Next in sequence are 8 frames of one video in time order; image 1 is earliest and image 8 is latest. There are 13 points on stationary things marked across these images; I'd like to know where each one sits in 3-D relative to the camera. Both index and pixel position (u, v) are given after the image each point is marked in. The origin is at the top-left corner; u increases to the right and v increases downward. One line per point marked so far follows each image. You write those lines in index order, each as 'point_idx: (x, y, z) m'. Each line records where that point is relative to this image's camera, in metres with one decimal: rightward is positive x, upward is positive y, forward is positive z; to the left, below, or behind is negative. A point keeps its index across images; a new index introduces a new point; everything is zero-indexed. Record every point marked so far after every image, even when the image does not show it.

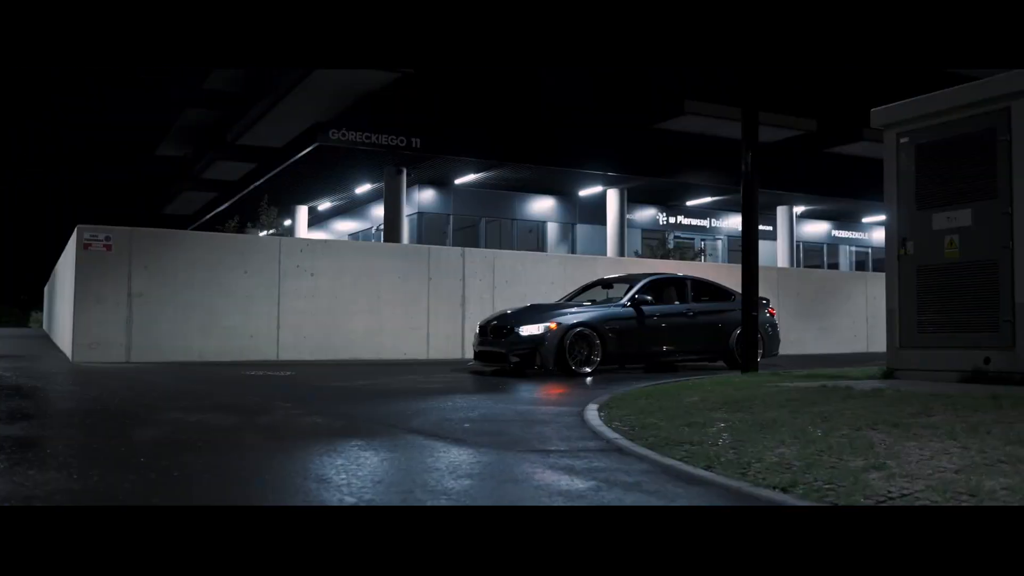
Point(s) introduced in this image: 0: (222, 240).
0: (-5.2, +0.9, +16.0) m
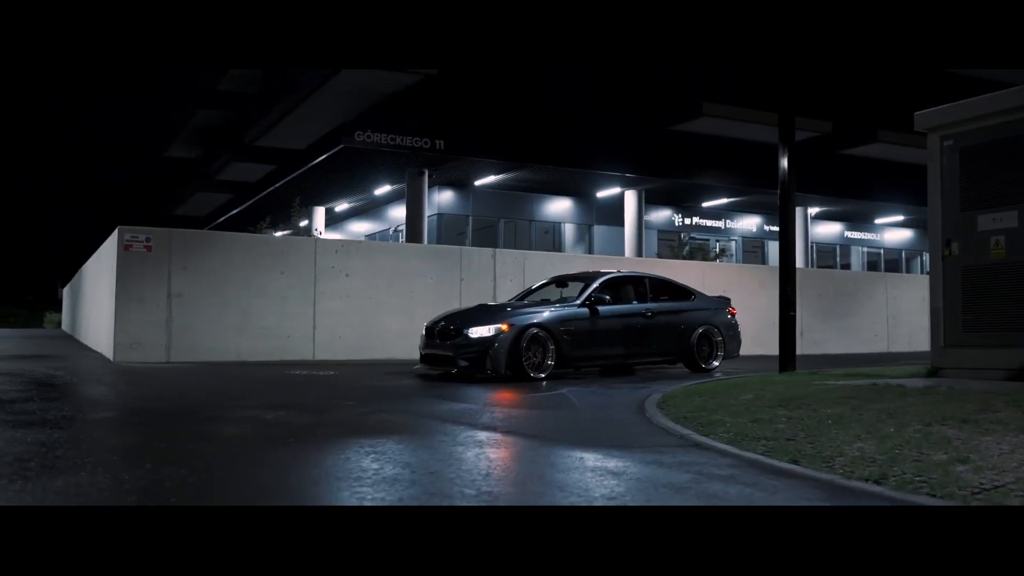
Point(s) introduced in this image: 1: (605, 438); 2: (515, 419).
0: (-4.6, +0.9, +16.2) m
1: (+0.8, -1.2, +7.3) m
2: (+0.2, -1.3, +8.7) m
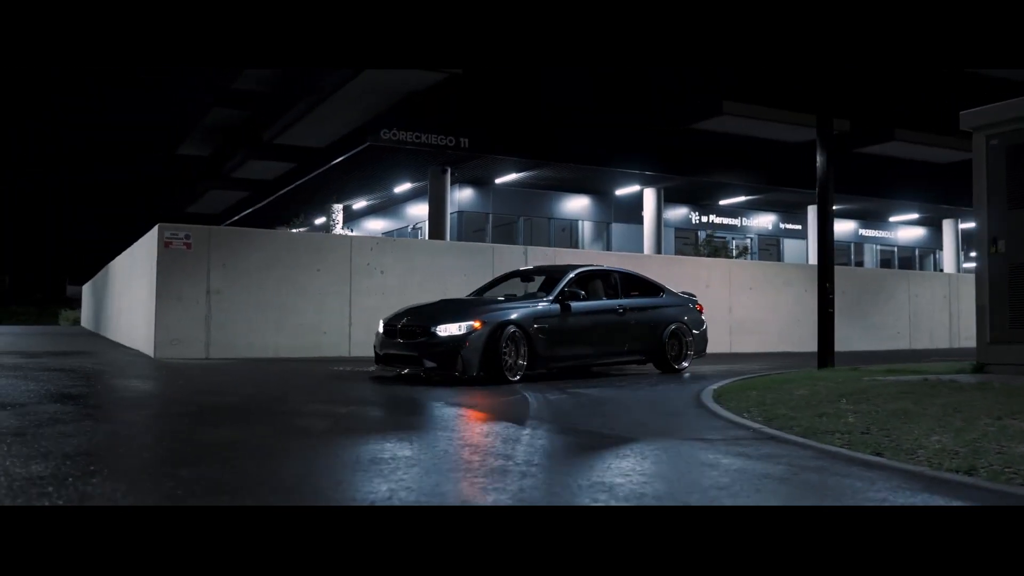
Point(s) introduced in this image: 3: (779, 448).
0: (-4.0, +0.9, +16.4) m
1: (+1.4, -1.2, +7.4) m
2: (+0.8, -1.2, +8.9) m
3: (+1.9, -1.2, +6.4) m
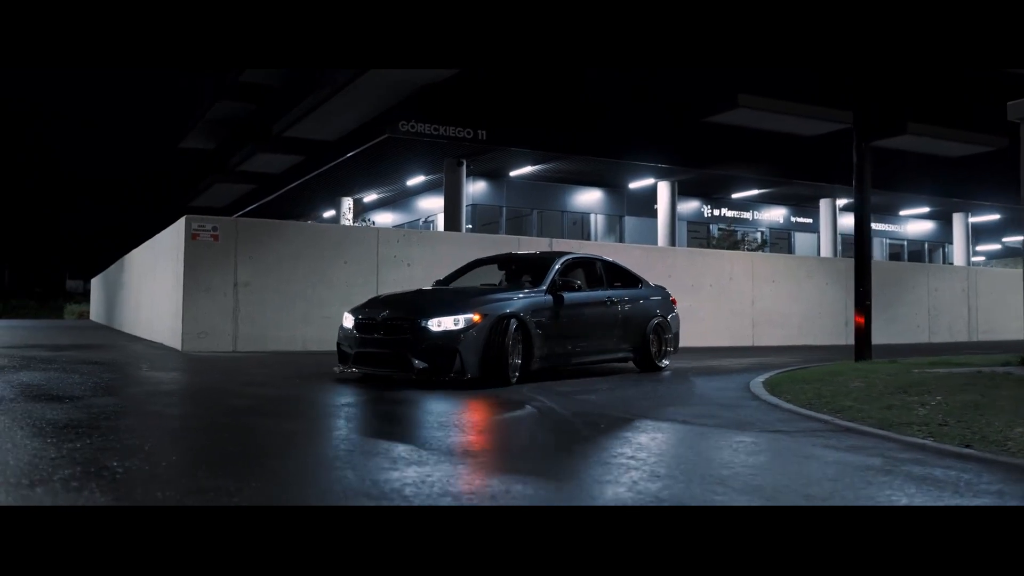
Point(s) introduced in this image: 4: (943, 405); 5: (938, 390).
0: (-3.4, +1.0, +16.3) m
1: (+2.0, -1.1, +7.3) m
2: (+1.3, -1.2, +8.8) m
3: (+2.5, -1.1, +6.4) m
4: (+3.7, -1.0, +7.7) m
5: (+4.1, -1.0, +8.6) m
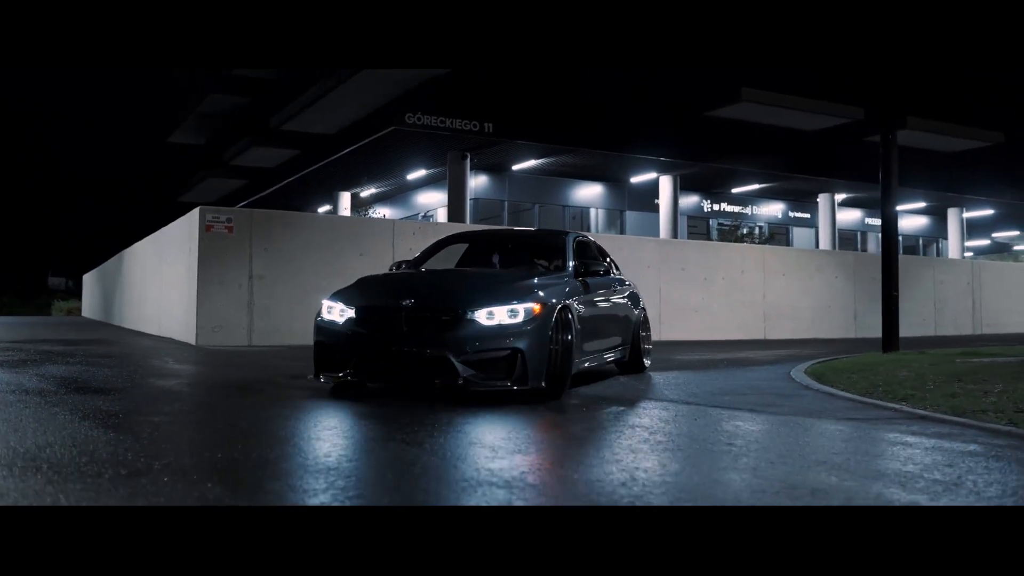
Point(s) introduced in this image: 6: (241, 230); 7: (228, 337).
0: (-3.1, +1.2, +16.0) m
1: (+2.5, -1.0, +7.2) m
2: (+1.8, -1.0, +8.6) m
3: (+3.0, -1.0, +6.2) m
4: (+4.2, -0.9, +7.6) m
5: (+4.6, -0.9, +8.5) m
6: (-4.6, +1.0, +15.2) m
7: (-4.8, -0.8, +15.1) m
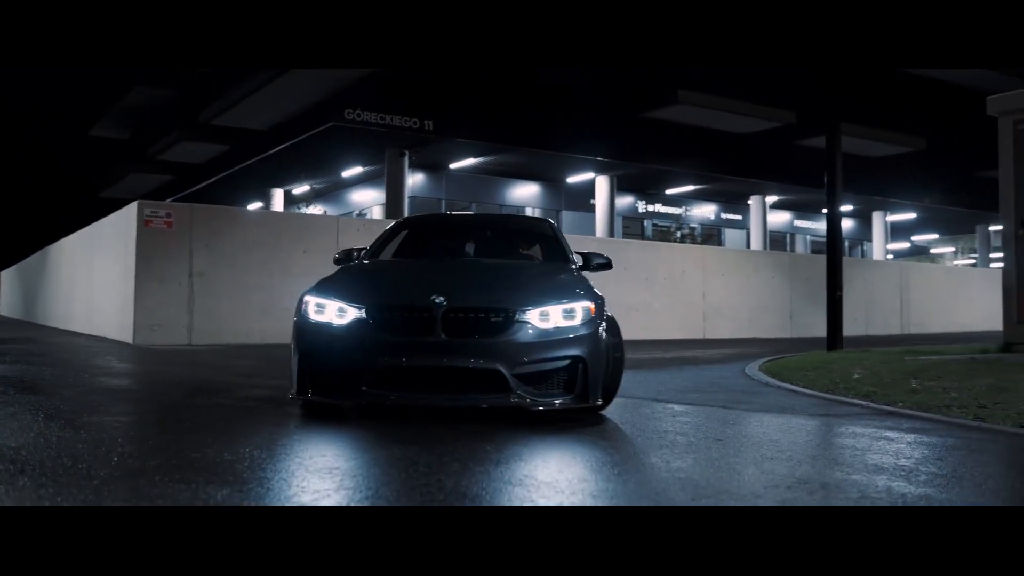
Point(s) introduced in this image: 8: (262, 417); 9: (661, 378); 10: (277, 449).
0: (-4.0, +1.2, +15.6) m
1: (+2.3, -1.0, +7.3) m
2: (+1.5, -1.0, +8.6) m
3: (+2.9, -1.0, +6.4) m
4: (+3.9, -0.9, +7.8) m
5: (+4.2, -0.8, +8.7) m
6: (-5.4, +1.0, +14.7) m
7: (-5.6, -0.8, +14.6) m
8: (-1.7, -0.9, +6.2) m
9: (+1.7, -1.0, +10.2) m
10: (-1.3, -0.9, +4.8) m
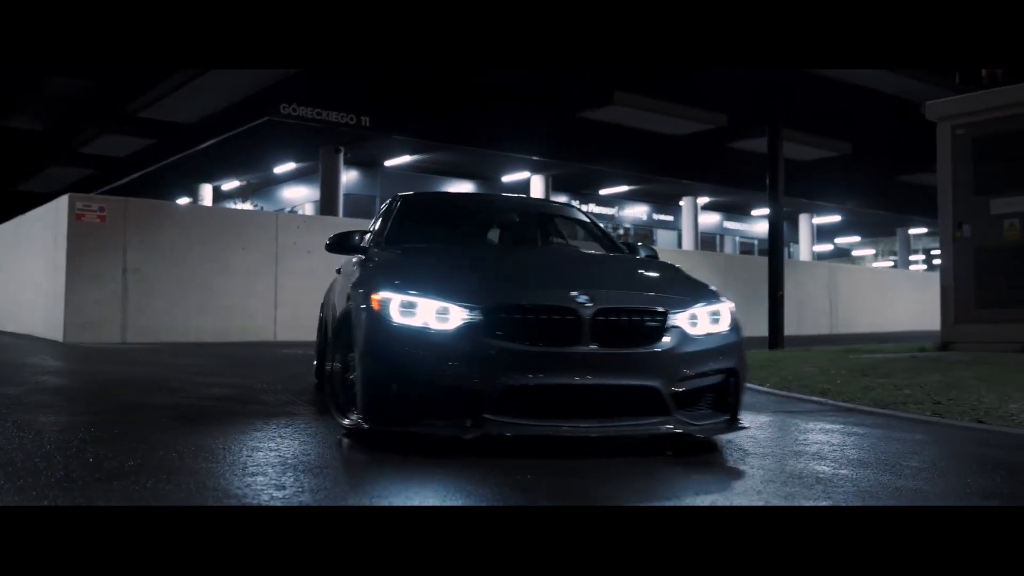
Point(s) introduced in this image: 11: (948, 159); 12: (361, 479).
0: (-4.9, +1.3, +15.2) m
1: (+2.0, -1.0, +7.4) m
2: (+1.1, -1.0, +8.7) m
3: (+2.7, -1.0, +6.5) m
4: (+3.6, -0.9, +8.0) m
5: (+3.8, -0.8, +9.0) m
6: (-6.3, +1.1, +14.1) m
7: (-6.5, -0.7, +14.0) m
8: (-1.9, -0.9, +6.0) m
9: (+1.2, -1.0, +10.3) m
10: (-1.4, -0.9, +4.7) m
11: (+5.9, +1.7, +12.1) m
12: (-0.7, -0.9, +4.1) m
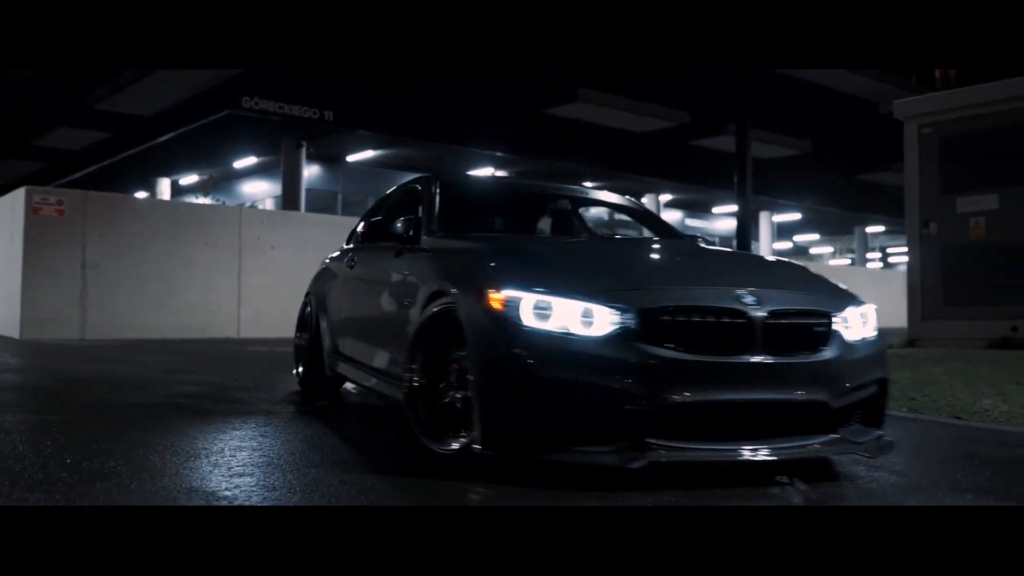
0: (-5.5, +1.3, +14.9) m
1: (+1.8, -1.0, +7.4) m
2: (+0.9, -1.0, +8.7) m
3: (+2.5, -0.9, +6.6) m
4: (+3.4, -0.8, +8.1) m
5: (+3.6, -0.8, +9.1) m
6: (-6.8, +1.1, +13.8) m
7: (-6.9, -0.7, +13.7) m
8: (-2.0, -0.8, +5.8) m
9: (+0.9, -1.0, +10.3) m
10: (-1.4, -0.8, +4.5) m
11: (+5.5, +1.8, +12.3) m
12: (-0.7, -0.9, +4.0) m
